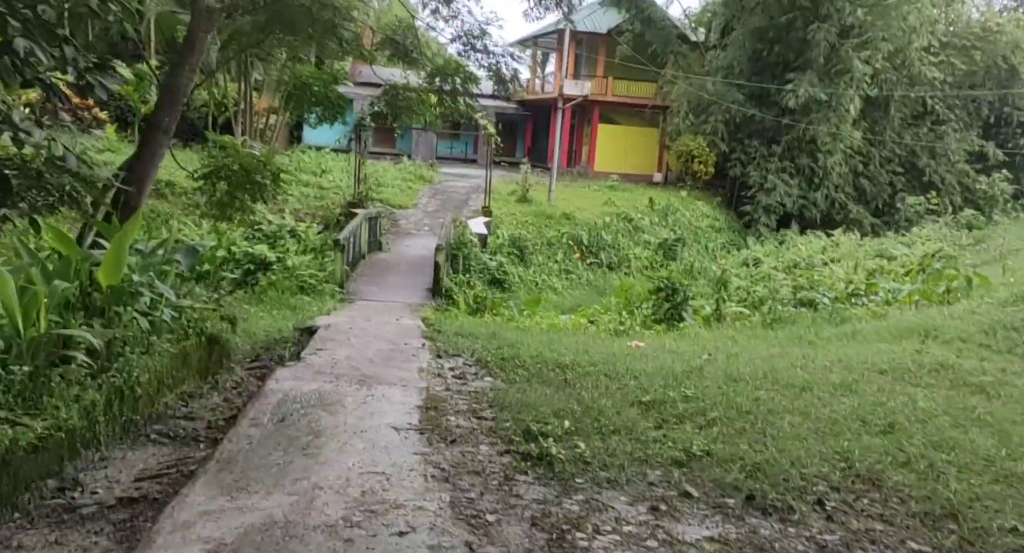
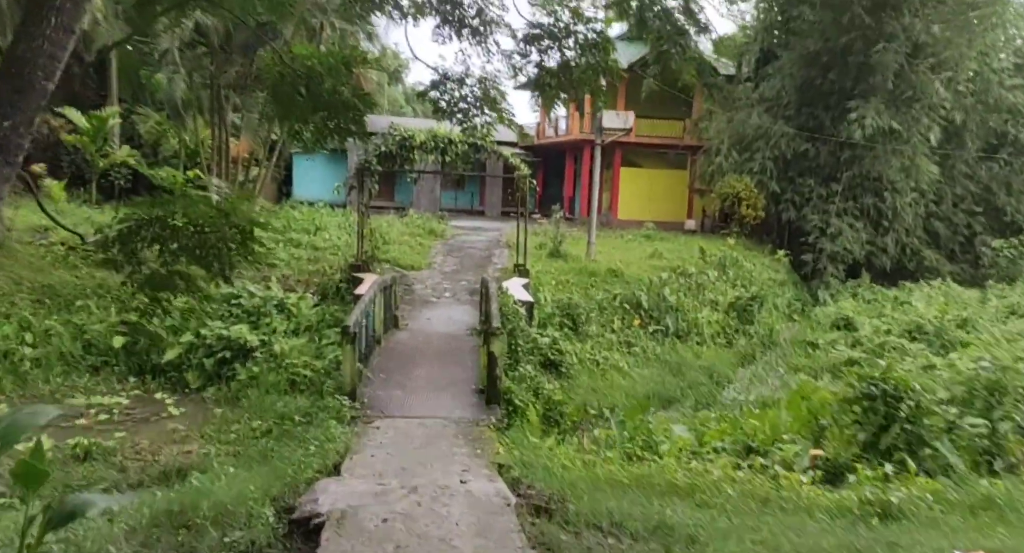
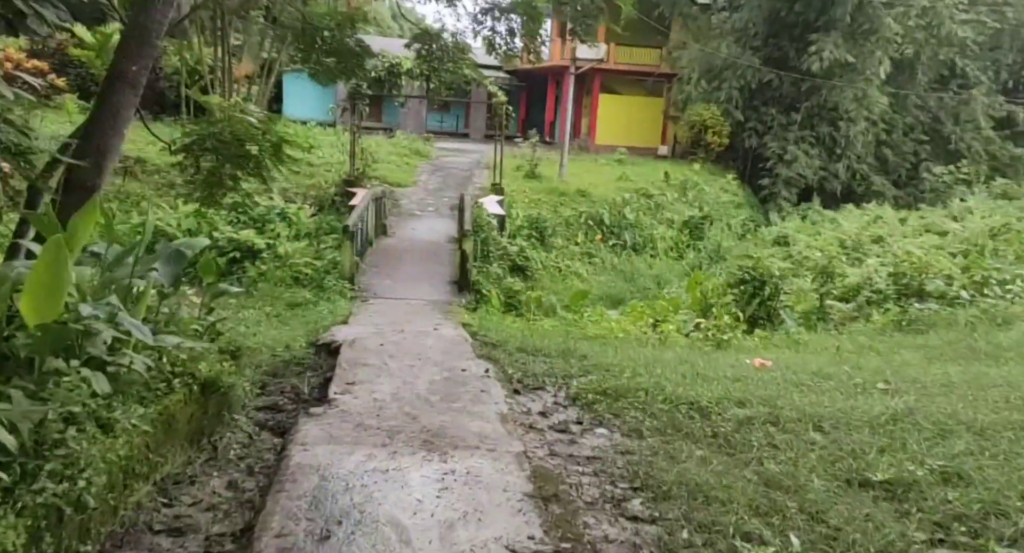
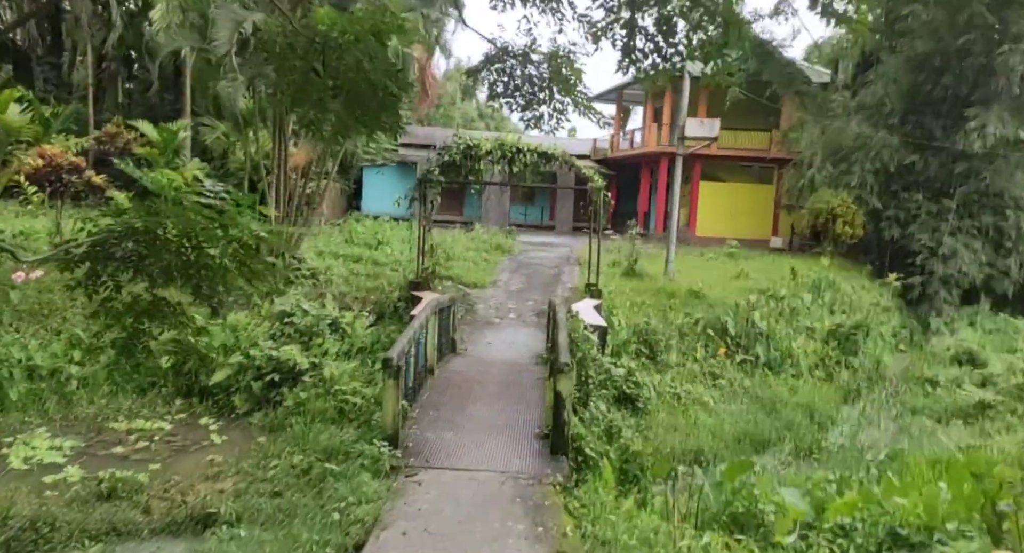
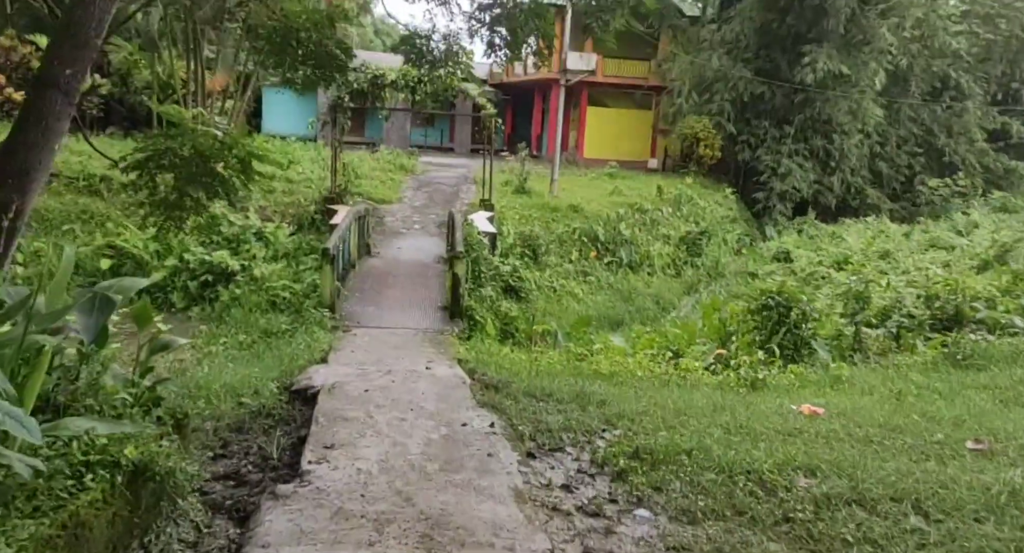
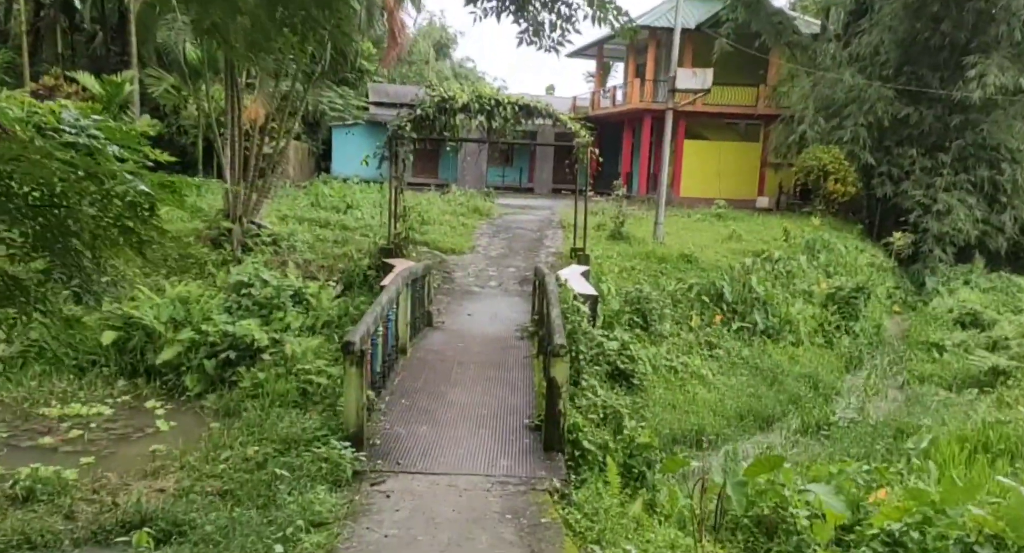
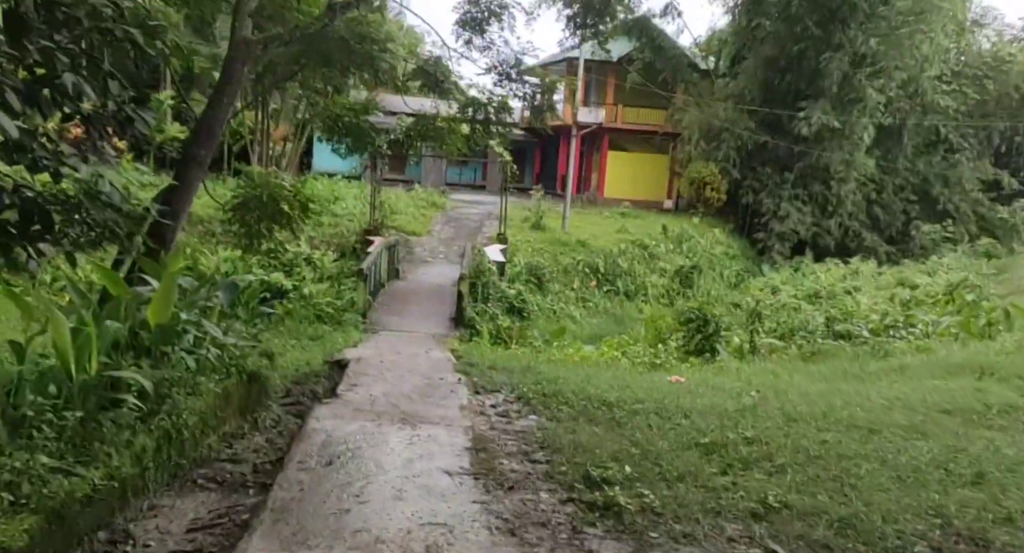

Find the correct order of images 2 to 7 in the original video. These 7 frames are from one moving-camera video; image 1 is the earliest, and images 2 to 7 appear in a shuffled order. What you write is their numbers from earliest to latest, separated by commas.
7, 3, 5, 2, 4, 6
